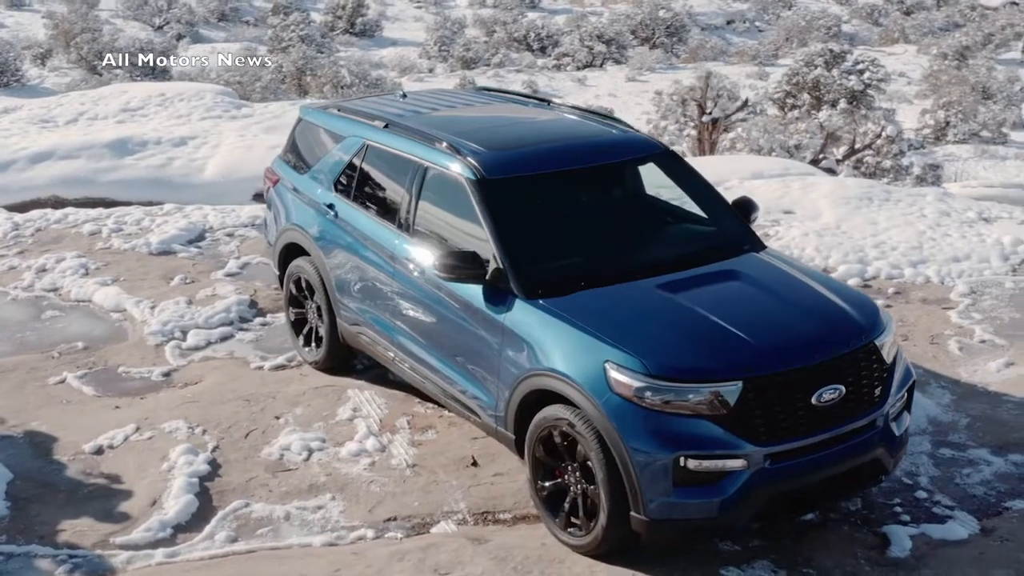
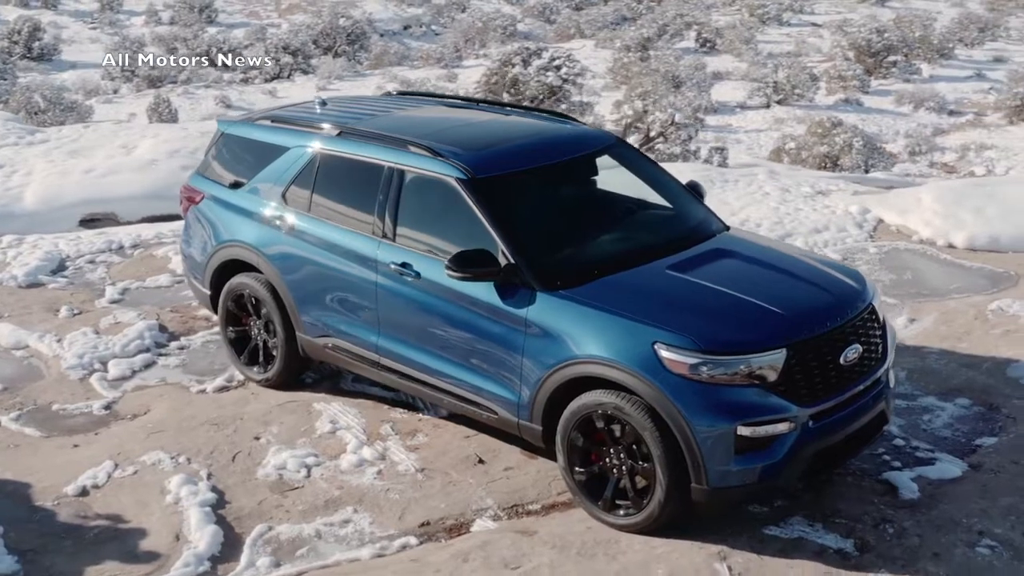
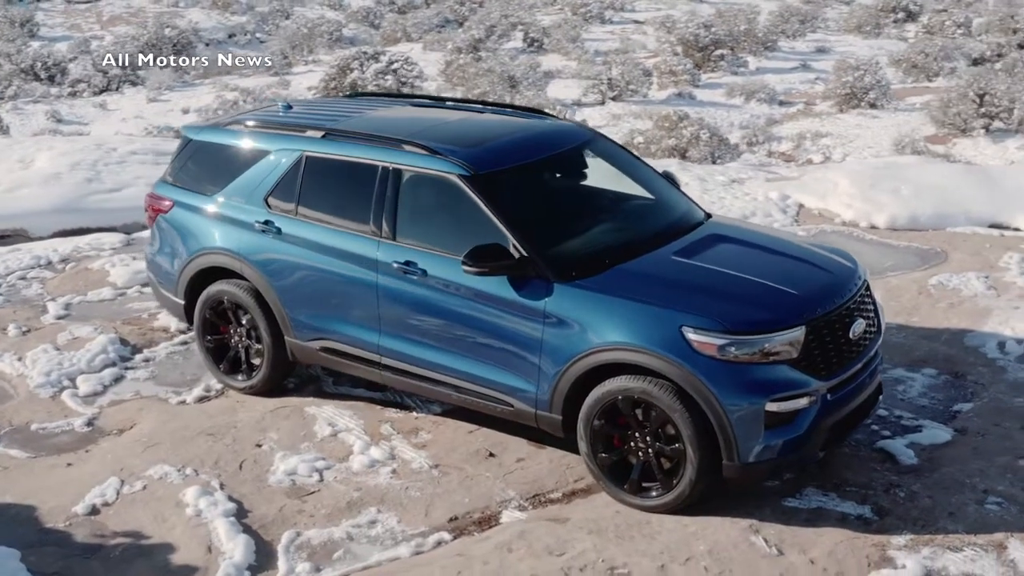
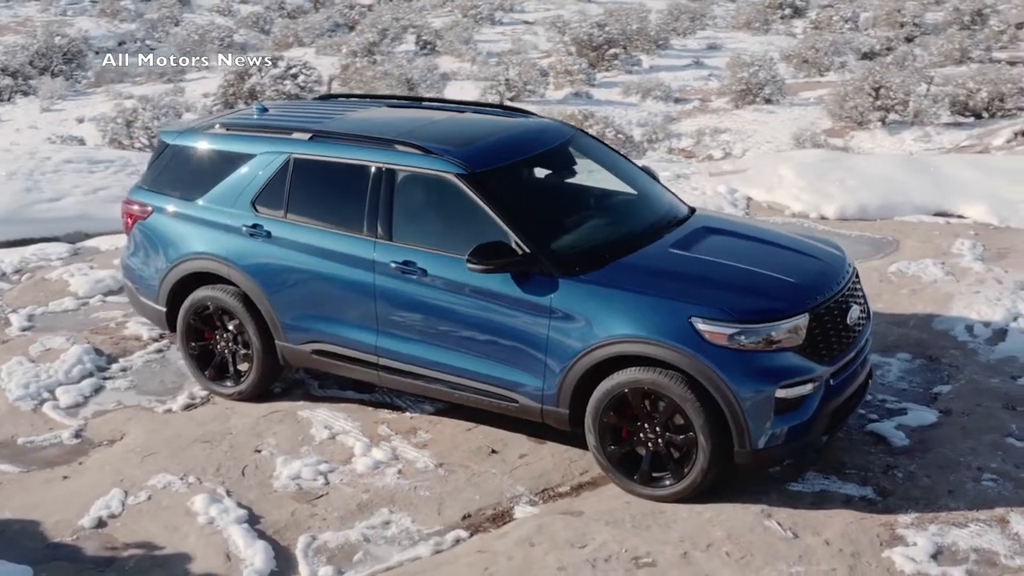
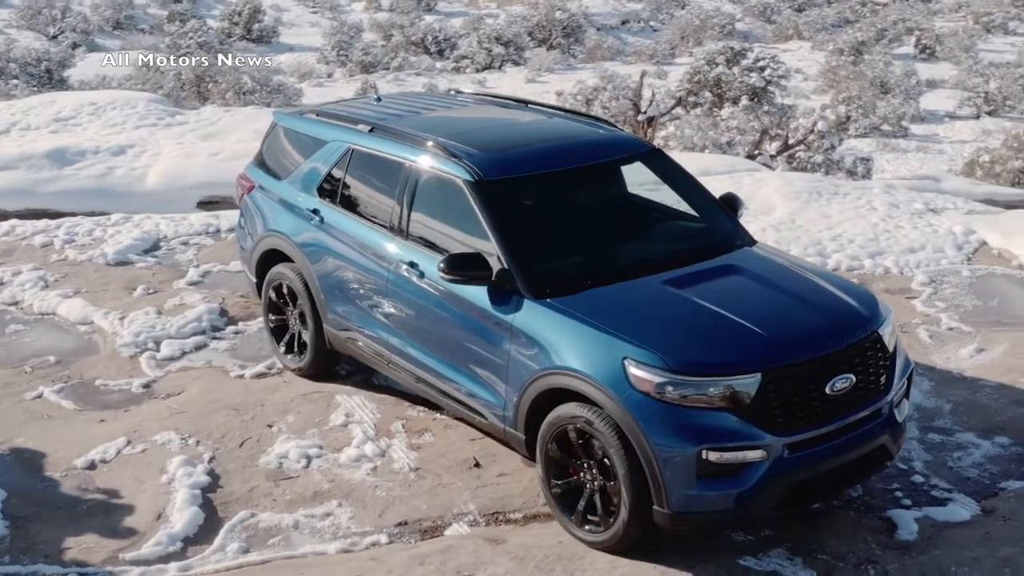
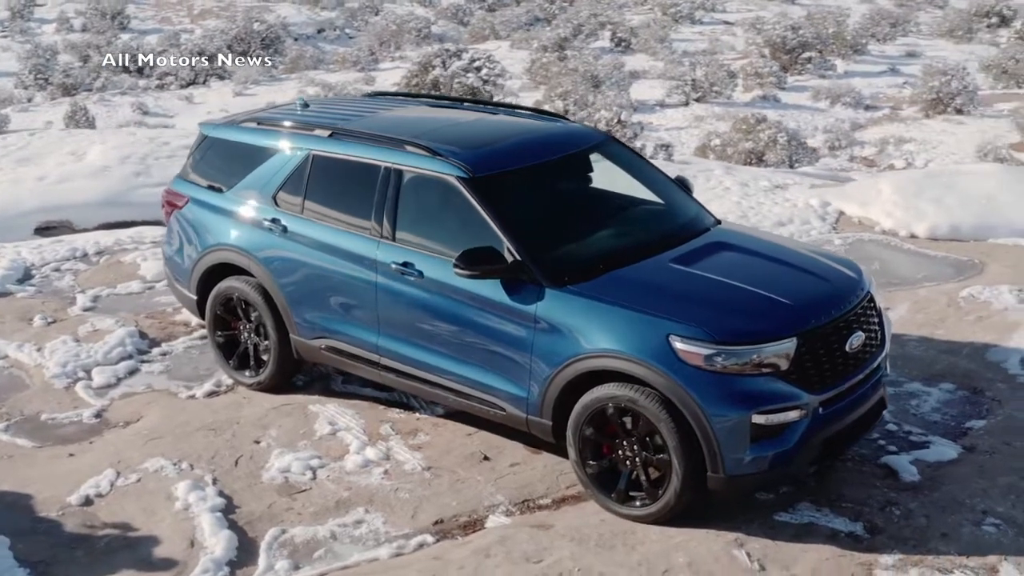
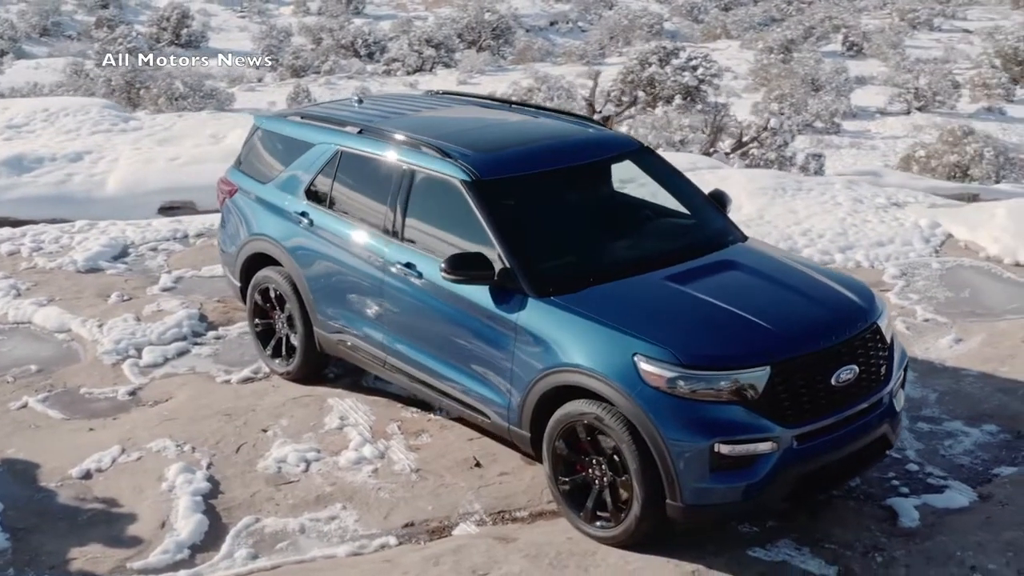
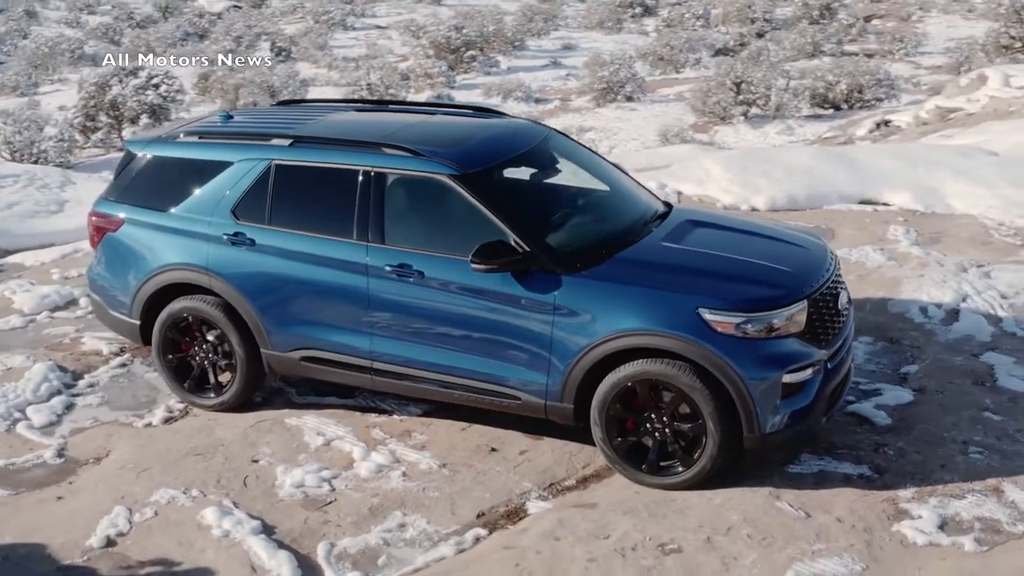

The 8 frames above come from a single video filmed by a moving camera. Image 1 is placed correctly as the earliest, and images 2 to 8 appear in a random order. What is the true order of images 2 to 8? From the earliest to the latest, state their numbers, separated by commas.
5, 7, 2, 6, 3, 4, 8
